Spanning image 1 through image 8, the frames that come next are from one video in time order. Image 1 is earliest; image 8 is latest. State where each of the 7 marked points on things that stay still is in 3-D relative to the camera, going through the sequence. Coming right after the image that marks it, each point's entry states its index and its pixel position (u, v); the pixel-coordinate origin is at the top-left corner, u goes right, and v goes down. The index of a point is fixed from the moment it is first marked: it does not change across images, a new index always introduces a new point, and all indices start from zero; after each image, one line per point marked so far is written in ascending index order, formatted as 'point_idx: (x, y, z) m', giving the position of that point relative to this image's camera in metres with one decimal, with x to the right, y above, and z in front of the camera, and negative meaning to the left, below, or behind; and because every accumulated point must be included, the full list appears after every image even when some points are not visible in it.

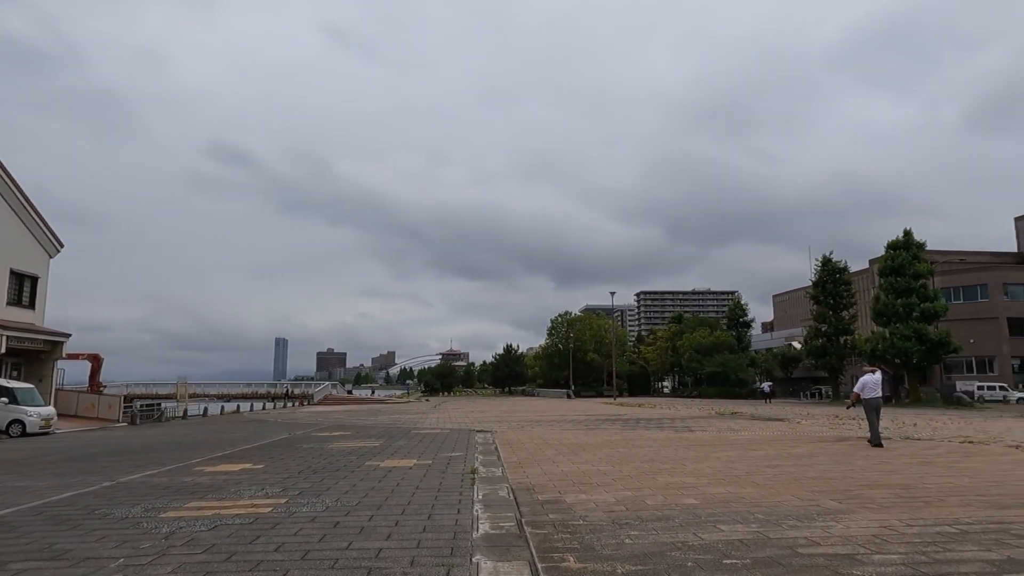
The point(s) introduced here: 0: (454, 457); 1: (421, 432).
0: (-1.0, -3.0, +11.5) m
1: (-2.5, -4.0, +18.3) m
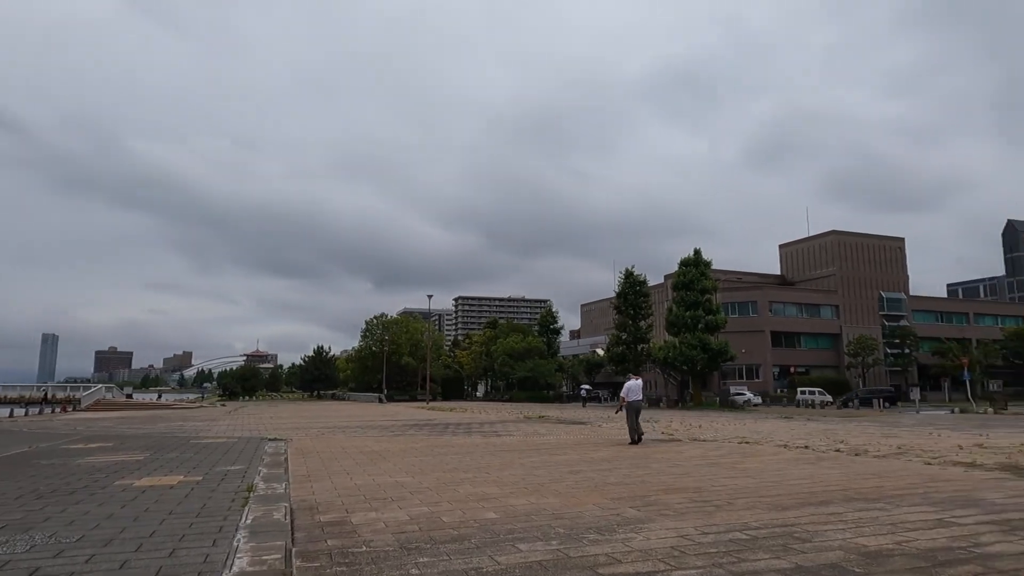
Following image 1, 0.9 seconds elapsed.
0: (-4.3, -2.8, +10.0) m
1: (-7.5, -3.7, +16.1) m
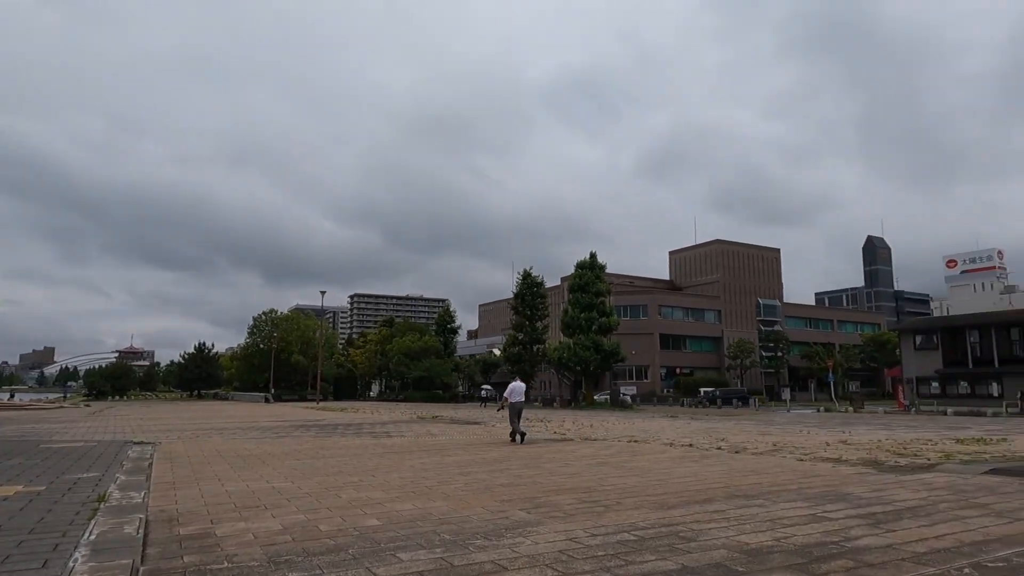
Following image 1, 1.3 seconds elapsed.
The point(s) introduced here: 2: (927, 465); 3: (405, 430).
0: (-5.8, -2.6, +9.0) m
1: (-10.0, -3.5, +14.5) m
2: (+6.1, -2.6, +9.8) m
3: (-3.0, -4.0, +18.8) m
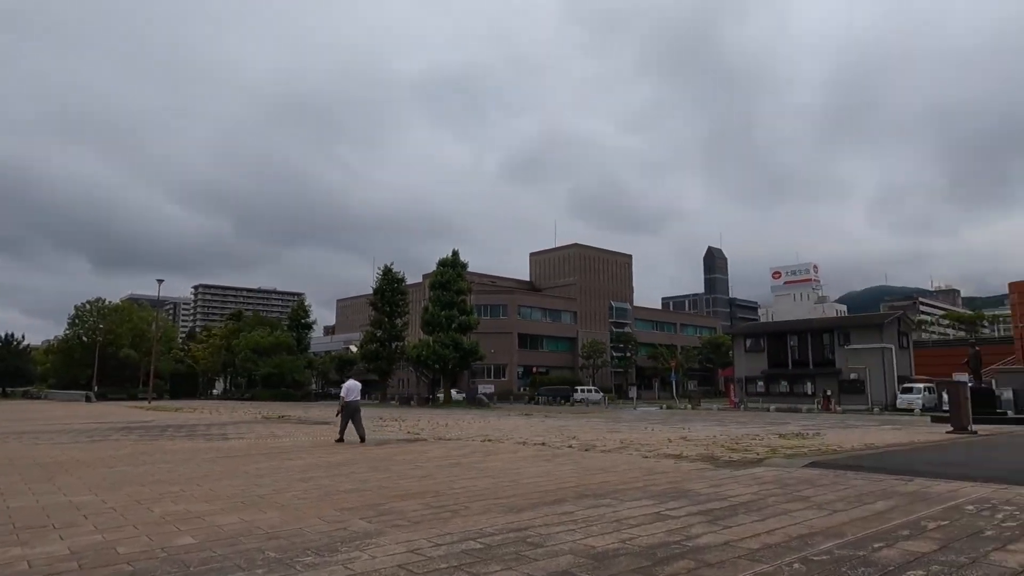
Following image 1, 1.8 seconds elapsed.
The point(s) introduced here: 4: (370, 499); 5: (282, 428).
0: (-7.7, -2.3, +7.3) m
1: (-12.9, -3.0, +11.8) m
2: (+3.8, -2.7, +10.4) m
3: (-7.0, -3.8, +17.4) m
4: (-1.5, -2.3, +7.1) m
5: (-6.5, -4.0, +18.7) m
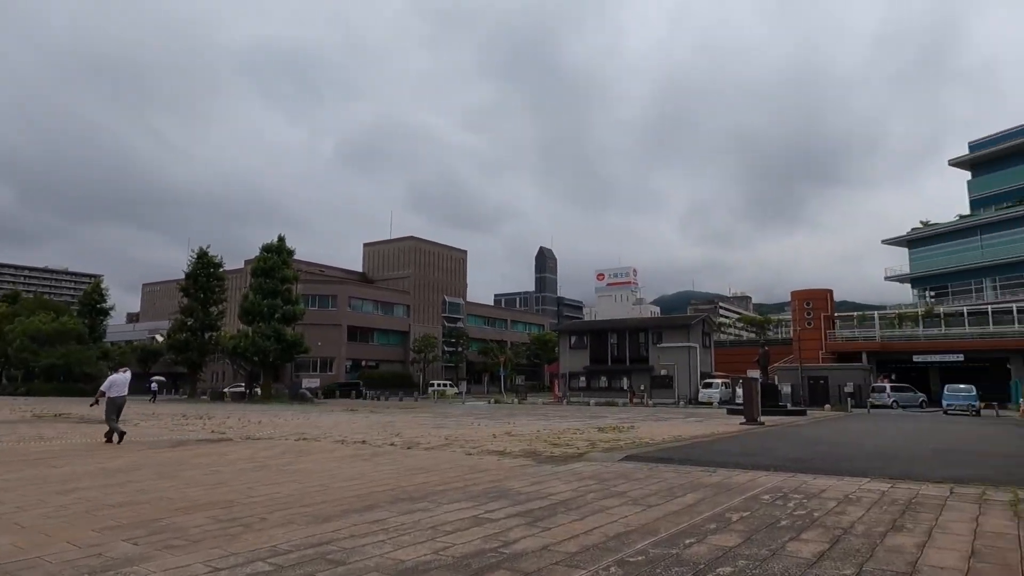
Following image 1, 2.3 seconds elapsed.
0: (-9.3, -1.9, +4.7) m
1: (-15.6, -2.3, +7.8) m
2: (+1.0, -2.7, +10.6) m
3: (-11.2, -3.2, +14.7) m
4: (-3.3, -2.0, +6.0) m
5: (-11.1, -3.4, +16.1) m
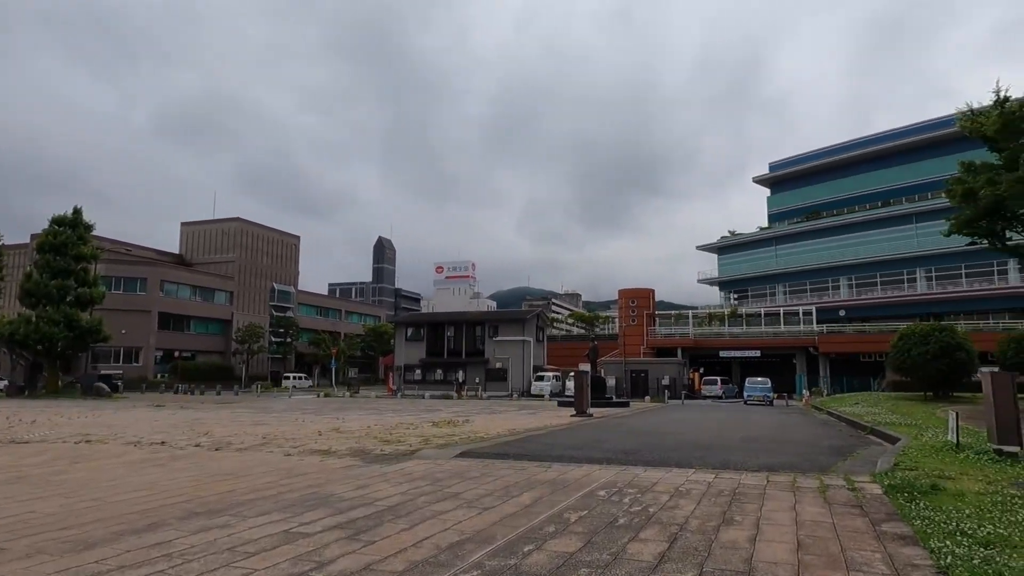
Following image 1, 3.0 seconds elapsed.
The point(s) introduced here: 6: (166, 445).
0: (-10.2, -1.4, +1.7) m
1: (-17.0, -1.6, +3.2) m
2: (-1.5, -2.5, +9.9) m
3: (-14.4, -2.6, +11.0) m
4: (-4.7, -1.8, +4.5) m
5: (-14.6, -2.7, +12.4) m
6: (-5.7, -2.6, +11.0) m
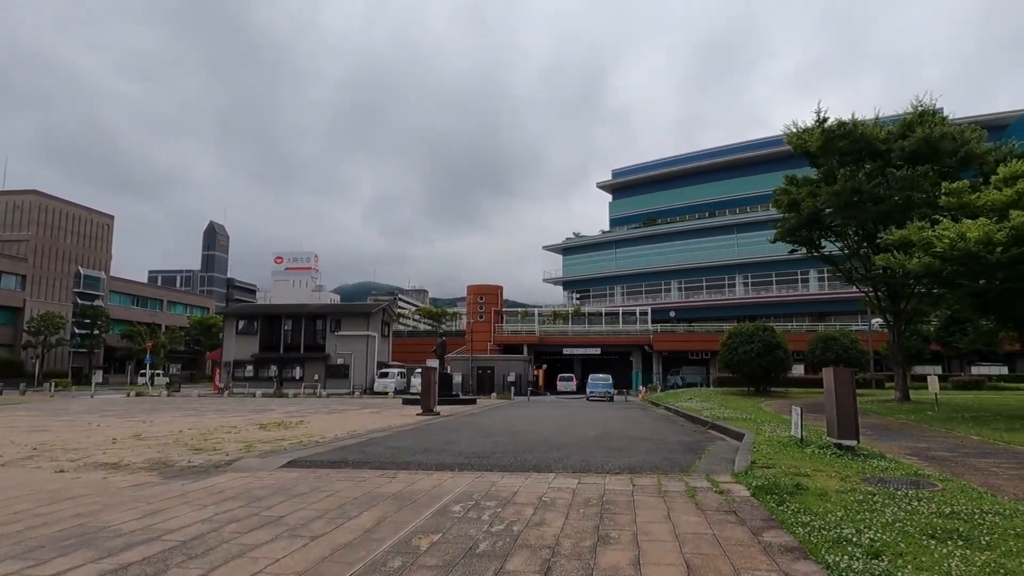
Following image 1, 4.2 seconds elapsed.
0: (-10.1, -1.0, -1.6) m
1: (-17.1, -0.9, -1.7) m
2: (-3.6, -2.2, +8.3) m
3: (-16.4, -1.9, +6.4) m
4: (-5.4, -1.5, +2.3) m
5: (-16.9, -2.1, +7.7) m
6: (-7.9, -2.2, +8.5) m
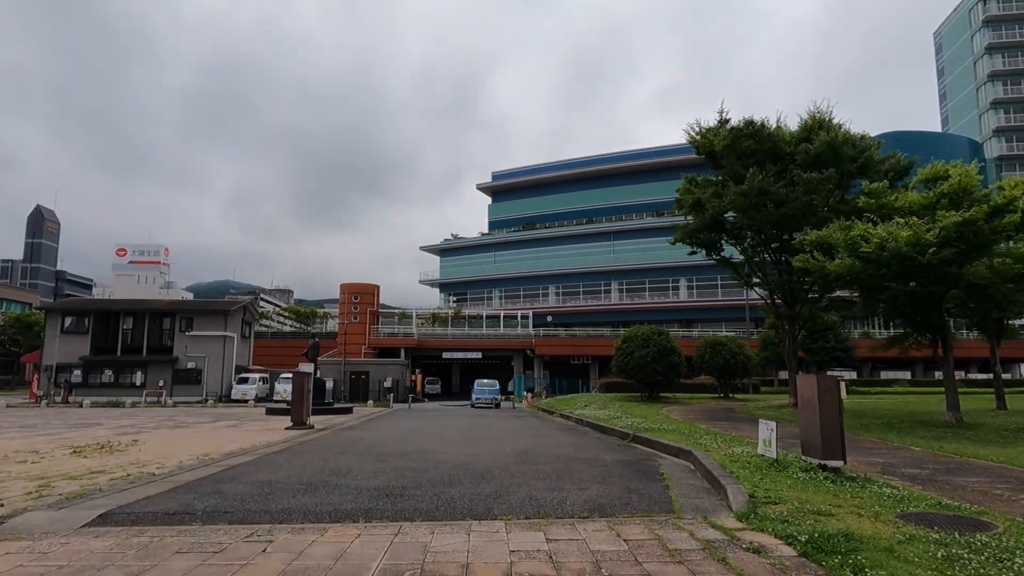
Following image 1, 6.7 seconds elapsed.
0: (-8.7, -0.5, -5.6) m
1: (-15.5, -0.3, -7.0) m
2: (-4.2, -1.9, +5.4) m
3: (-16.4, -1.3, +1.1) m
4: (-4.8, -1.1, -0.8) m
5: (-17.2, -1.4, +2.3) m
6: (-8.5, -1.8, +4.7) m
